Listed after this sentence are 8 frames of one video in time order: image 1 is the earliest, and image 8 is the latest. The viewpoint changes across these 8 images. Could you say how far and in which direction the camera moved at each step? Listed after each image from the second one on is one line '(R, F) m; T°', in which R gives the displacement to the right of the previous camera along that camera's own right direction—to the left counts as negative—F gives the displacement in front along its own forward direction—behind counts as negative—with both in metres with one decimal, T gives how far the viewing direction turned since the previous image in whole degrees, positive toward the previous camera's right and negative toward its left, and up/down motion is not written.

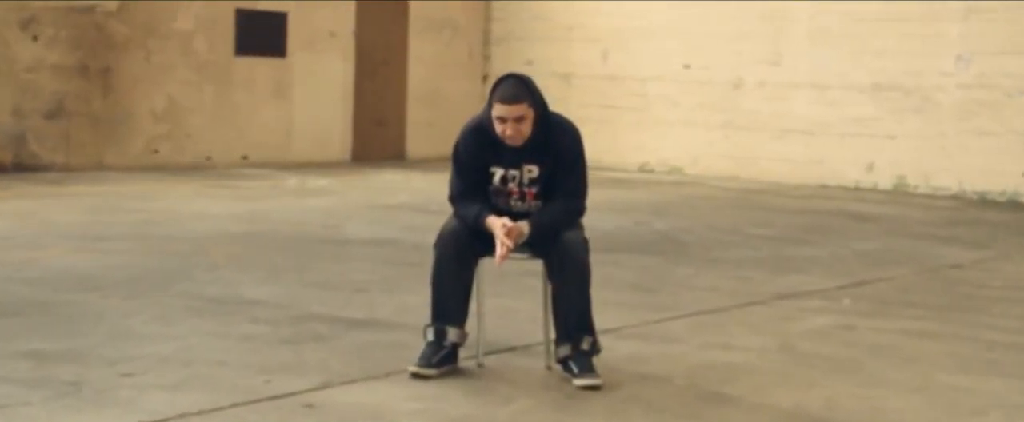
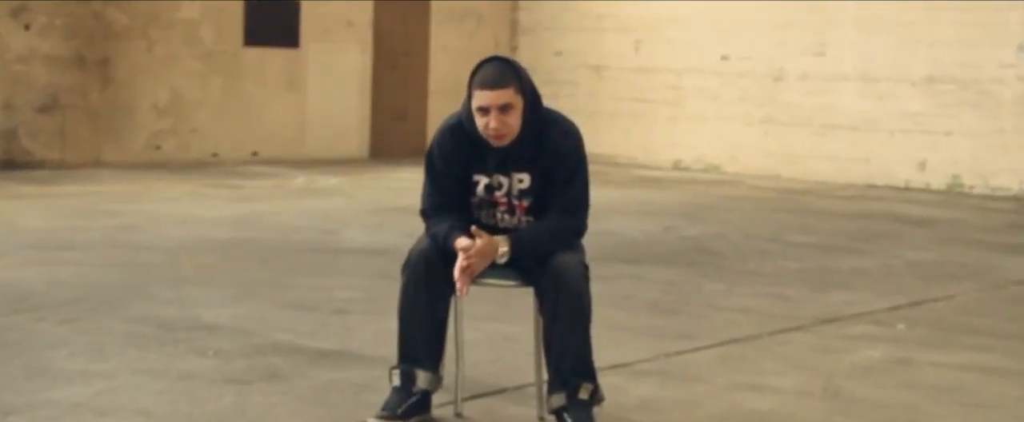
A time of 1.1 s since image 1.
(+0.1, +0.8) m; -2°
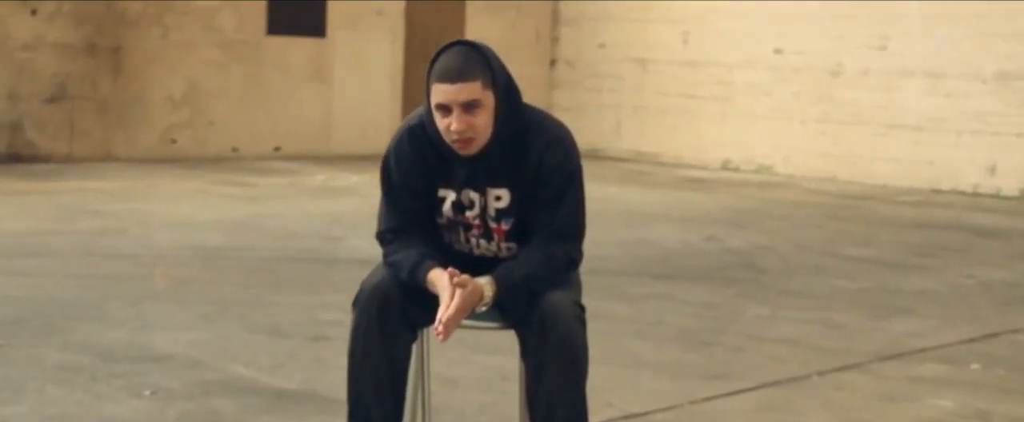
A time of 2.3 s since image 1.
(+0.2, +0.7) m; -2°
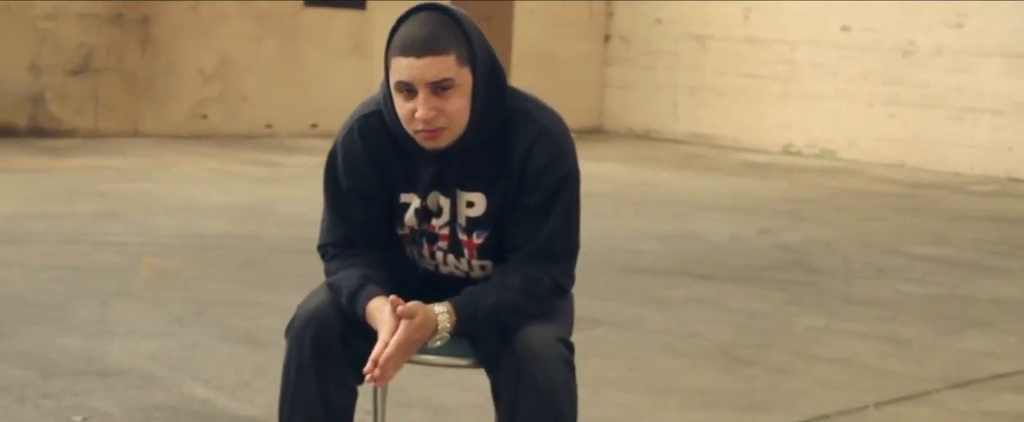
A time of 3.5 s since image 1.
(+0.2, +0.6) m; -3°
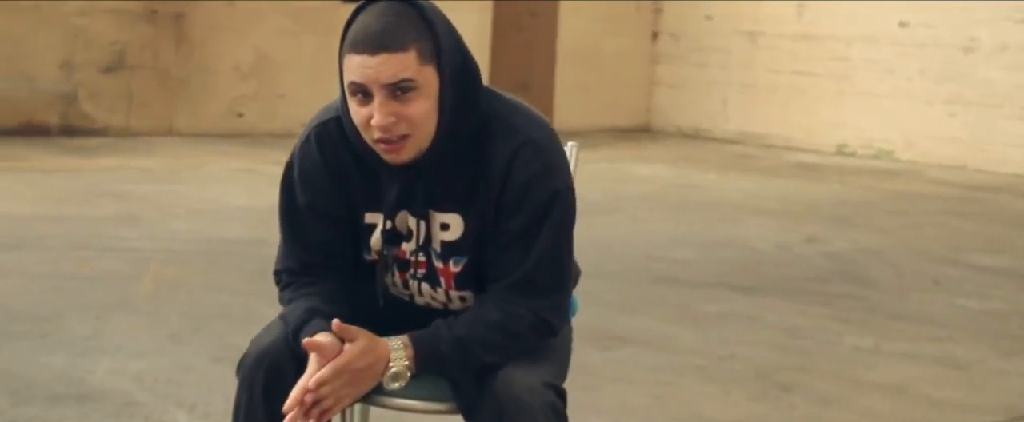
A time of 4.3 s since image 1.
(+0.1, +0.3) m; -2°
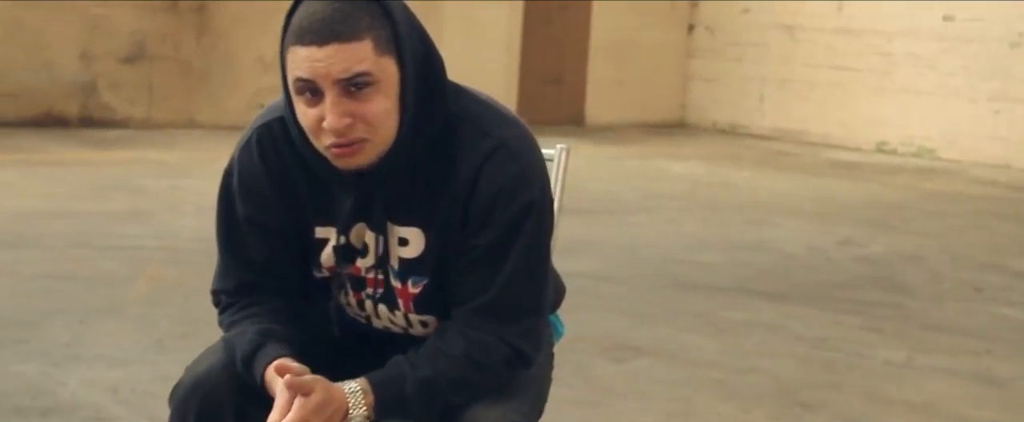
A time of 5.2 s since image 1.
(+0.1, +0.2) m; -2°
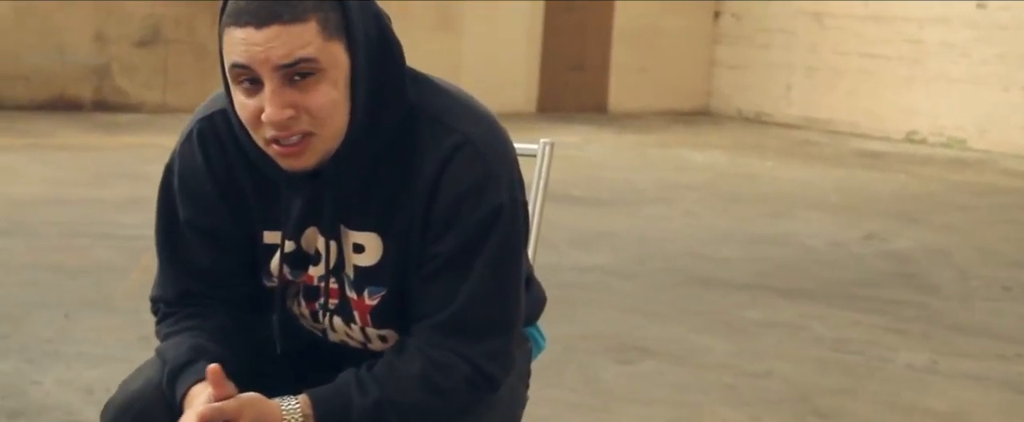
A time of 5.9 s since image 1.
(+0.1, +0.2) m; -1°
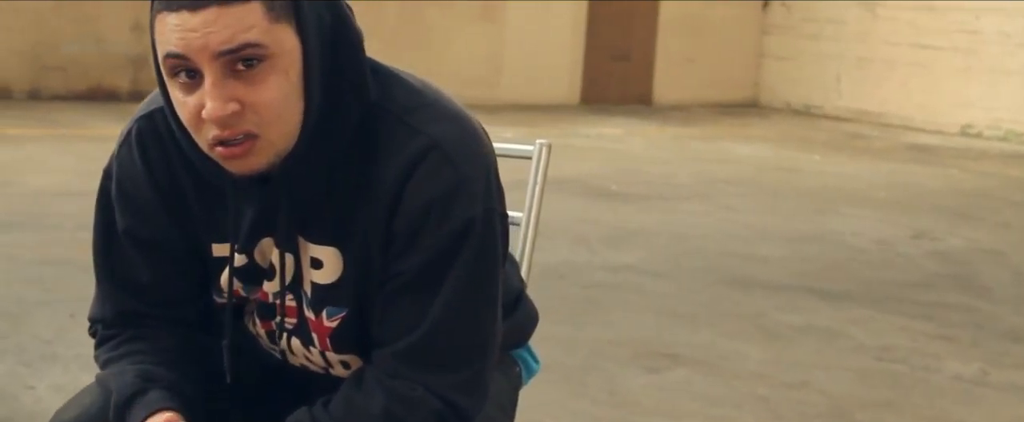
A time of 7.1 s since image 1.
(+0.1, +0.2) m; -2°
